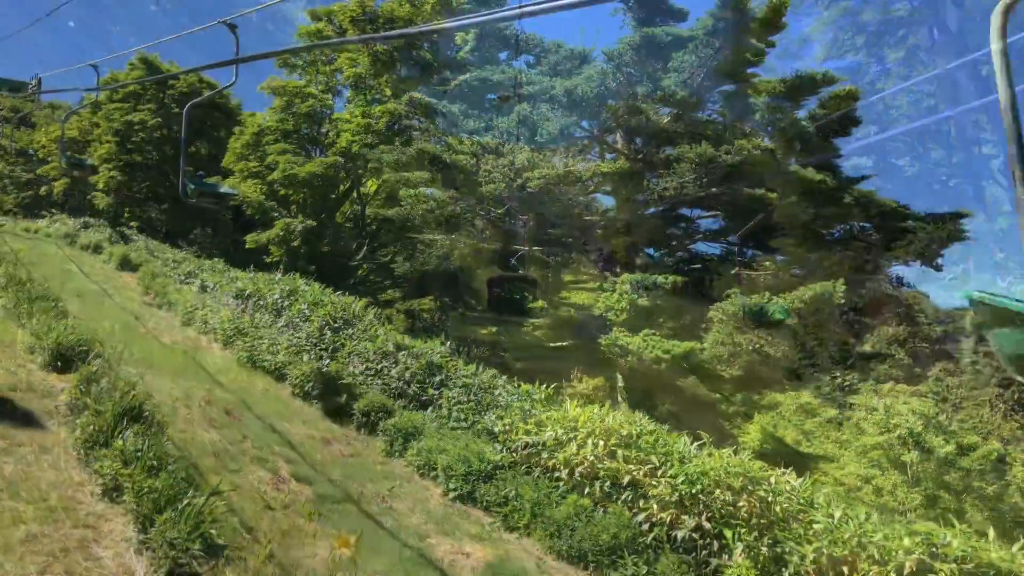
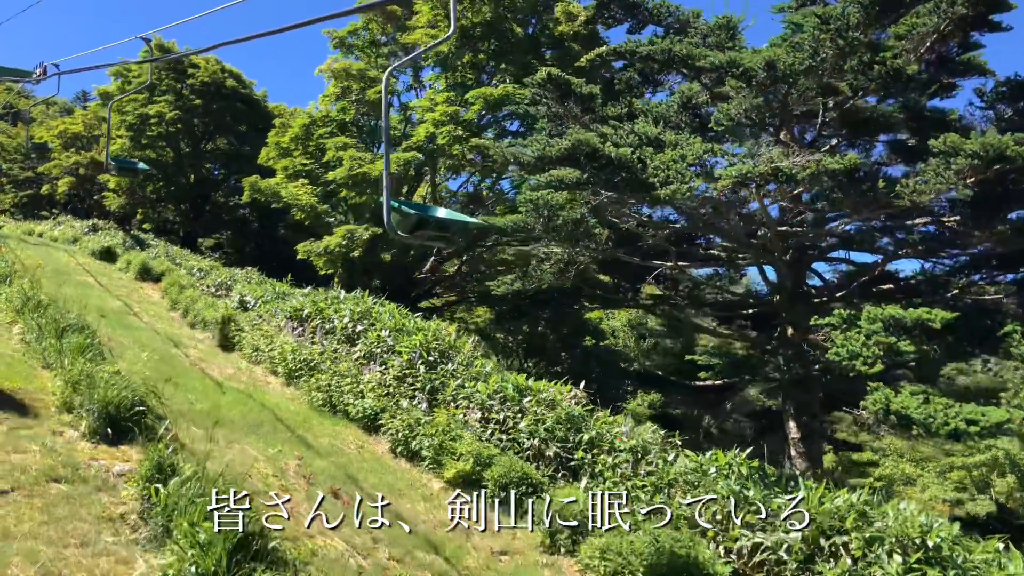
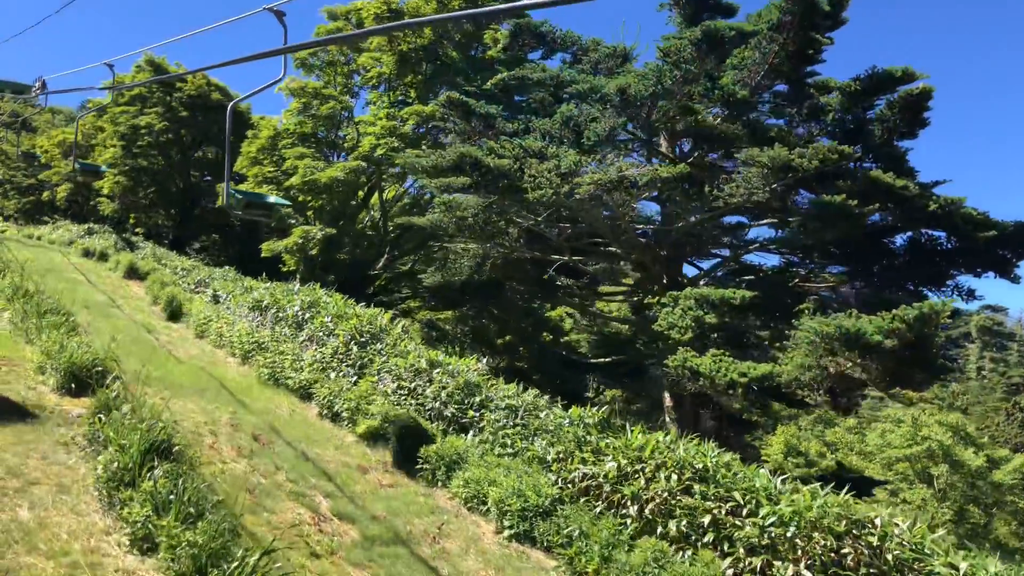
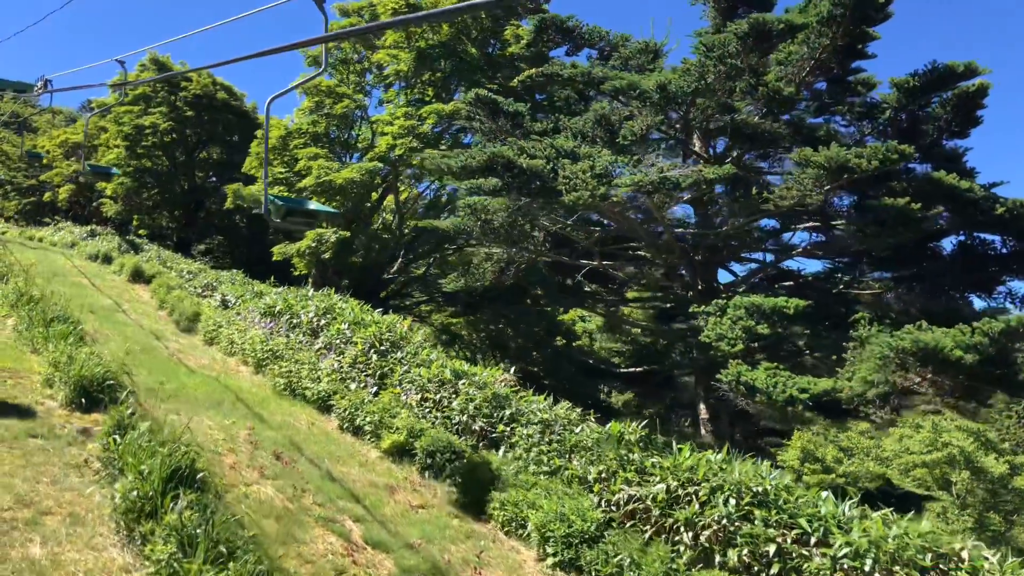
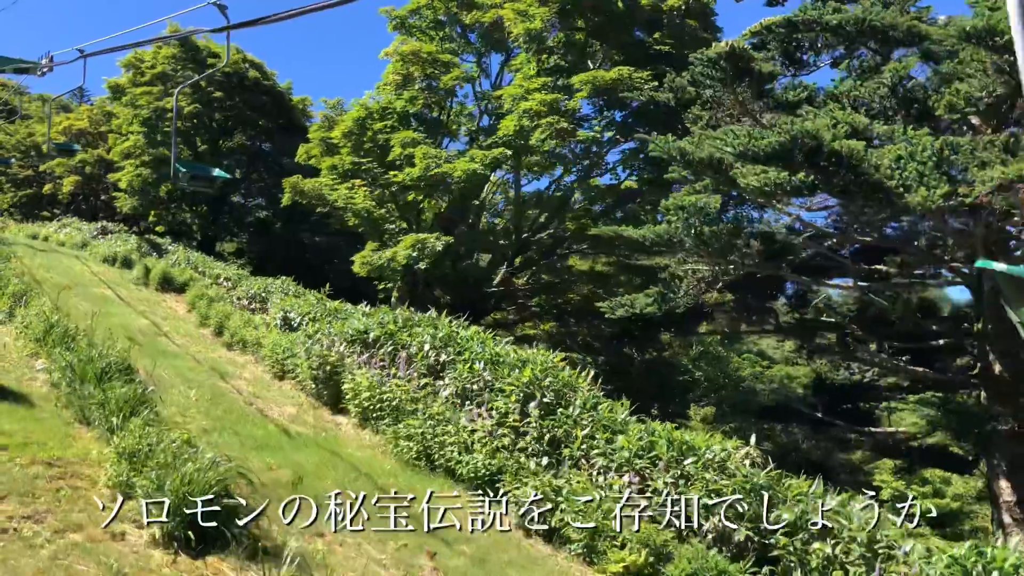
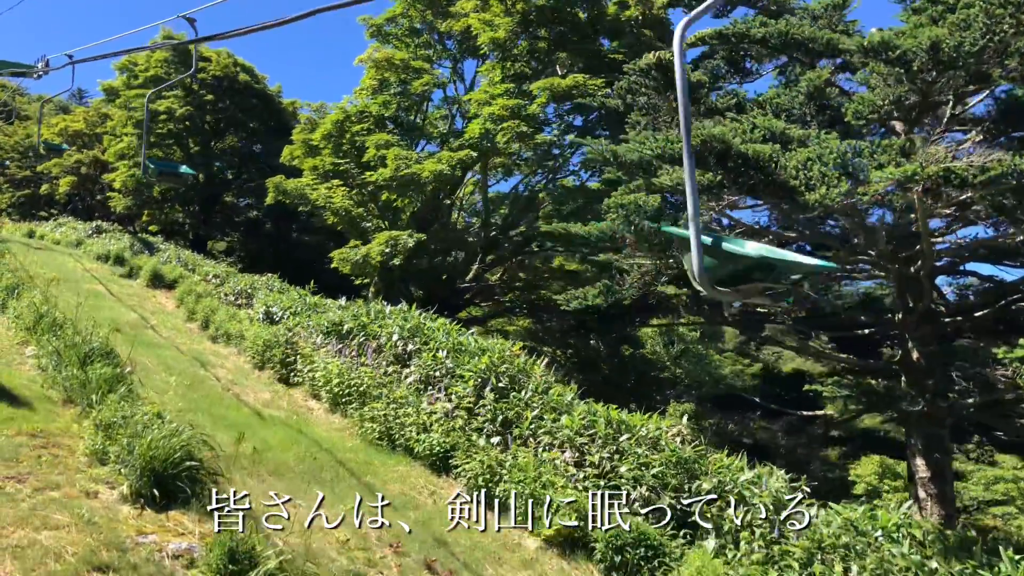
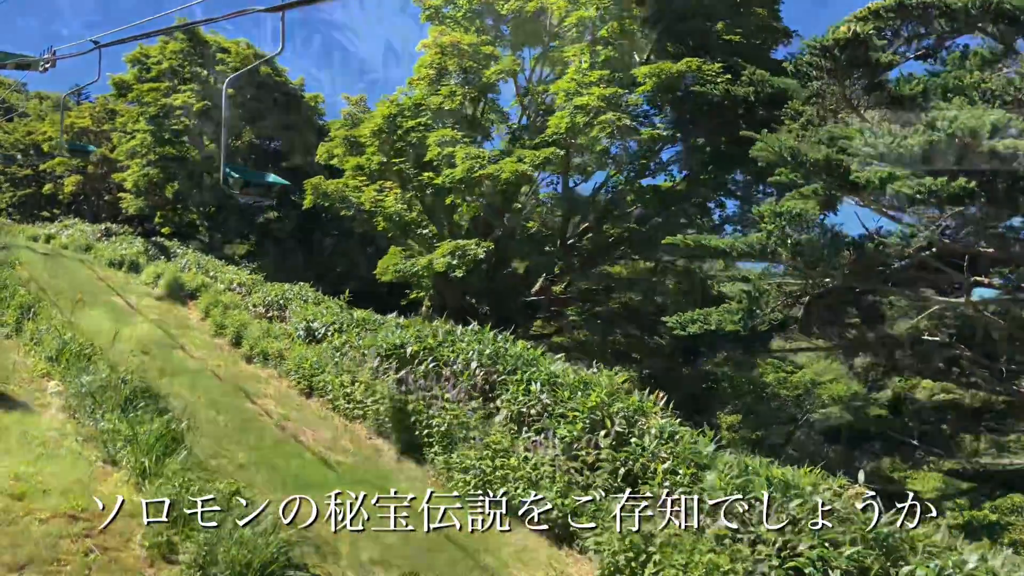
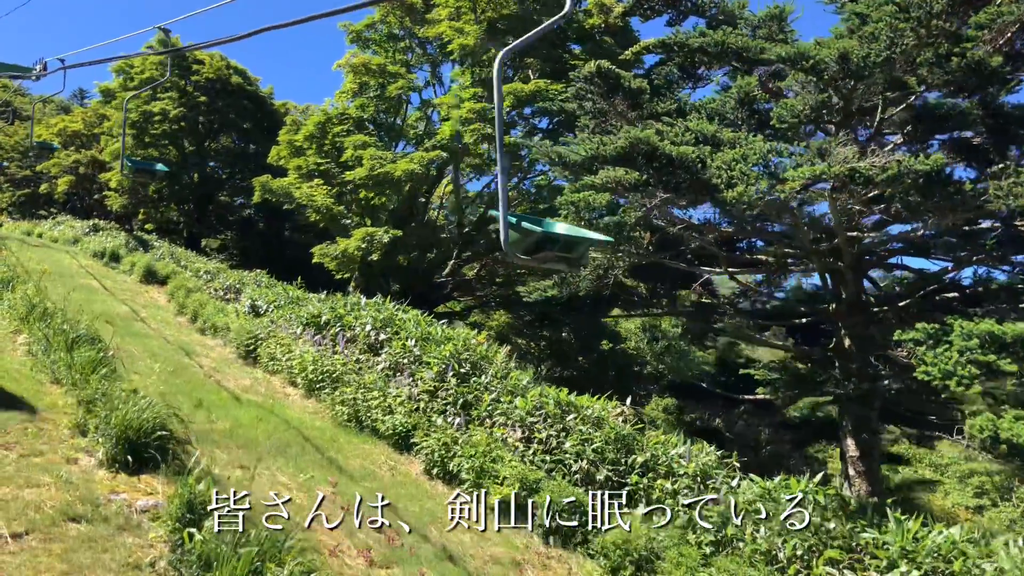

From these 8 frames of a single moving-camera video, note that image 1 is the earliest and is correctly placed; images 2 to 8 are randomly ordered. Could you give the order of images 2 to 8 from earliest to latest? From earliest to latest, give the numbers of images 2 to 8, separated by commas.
3, 4, 2, 8, 6, 5, 7
